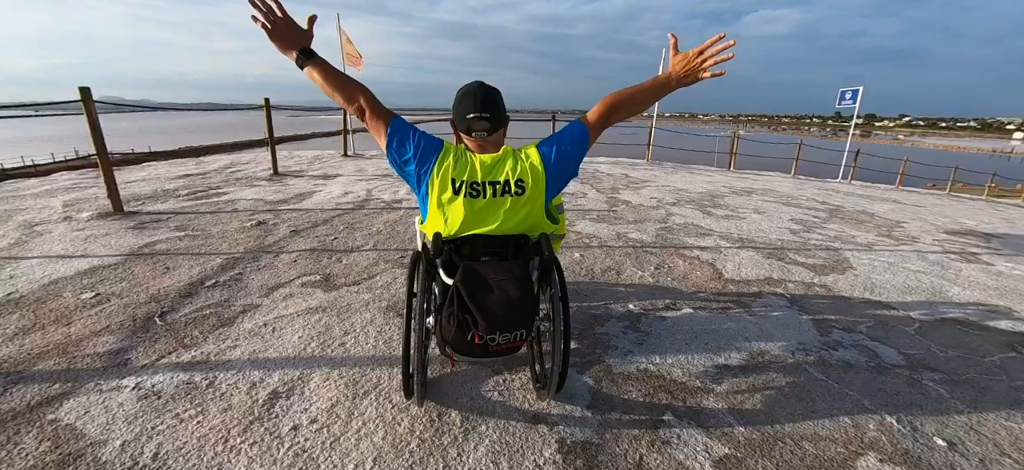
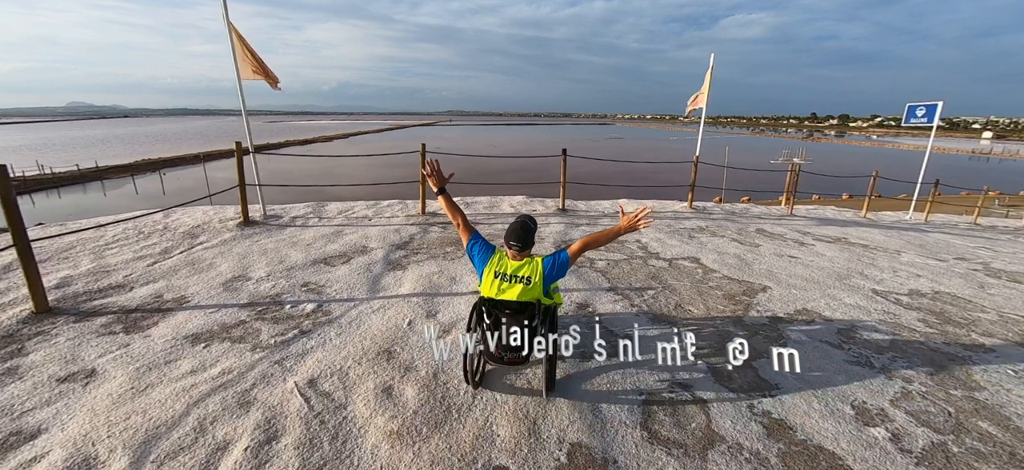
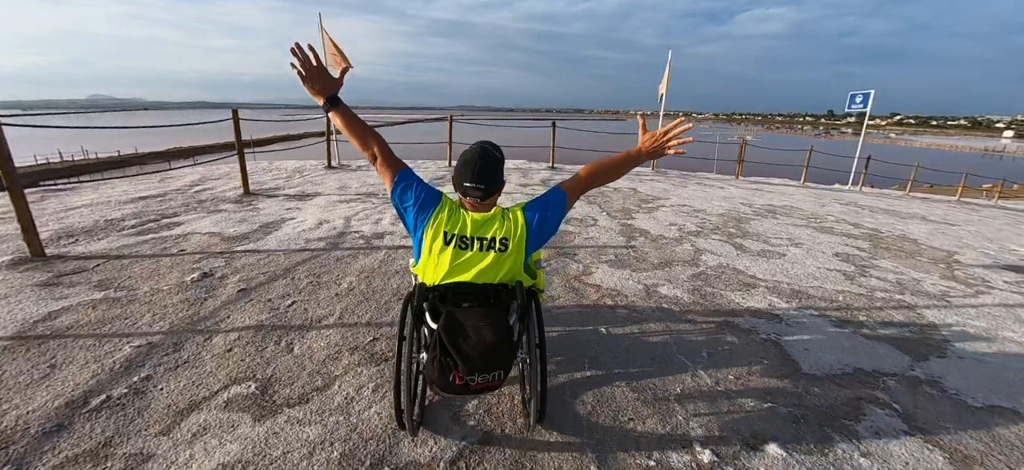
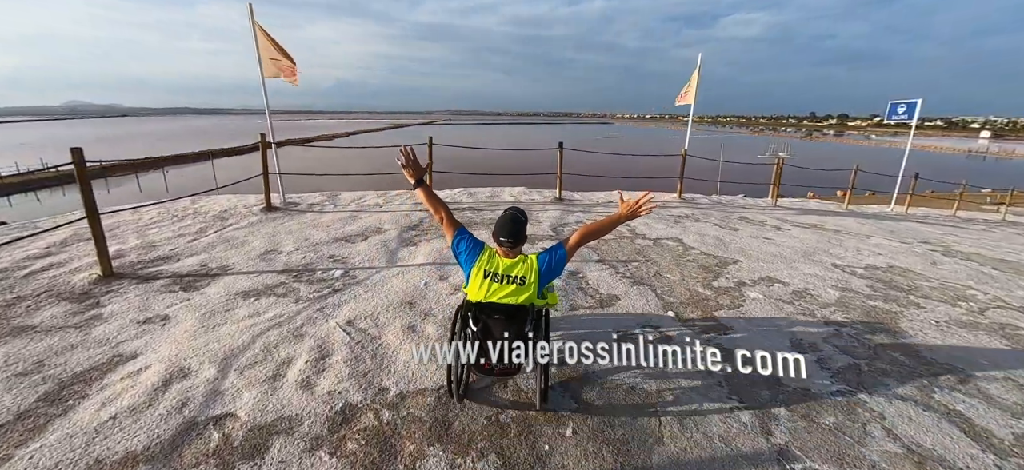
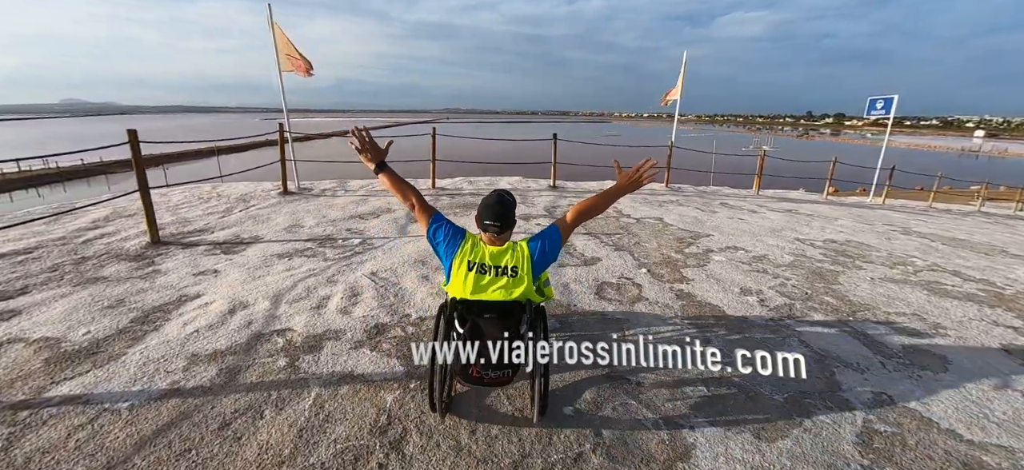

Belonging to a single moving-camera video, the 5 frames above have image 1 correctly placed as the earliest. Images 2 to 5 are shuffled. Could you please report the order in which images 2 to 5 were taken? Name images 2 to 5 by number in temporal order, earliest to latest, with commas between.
3, 5, 4, 2
